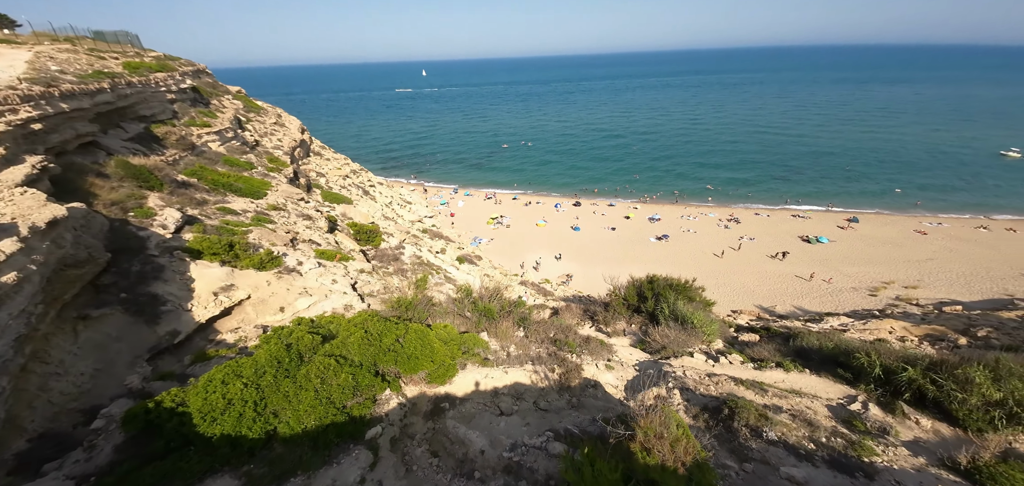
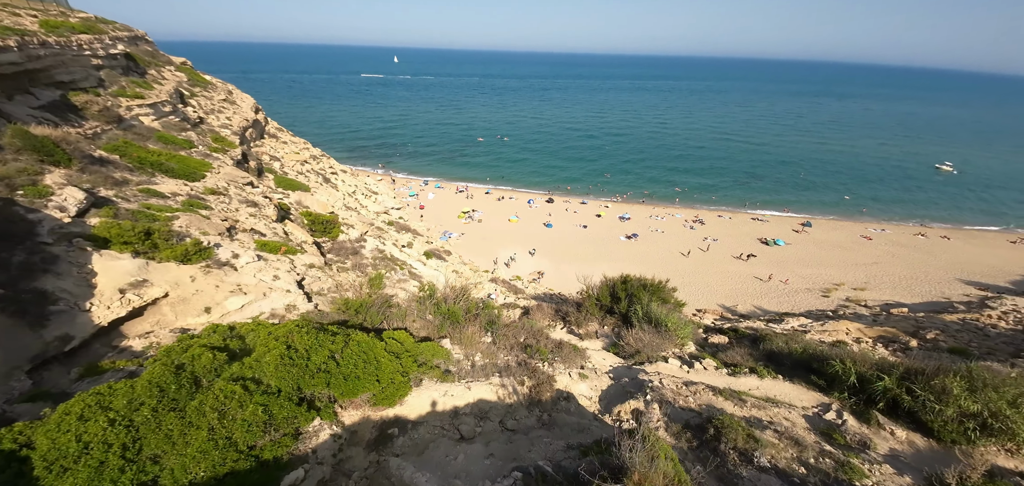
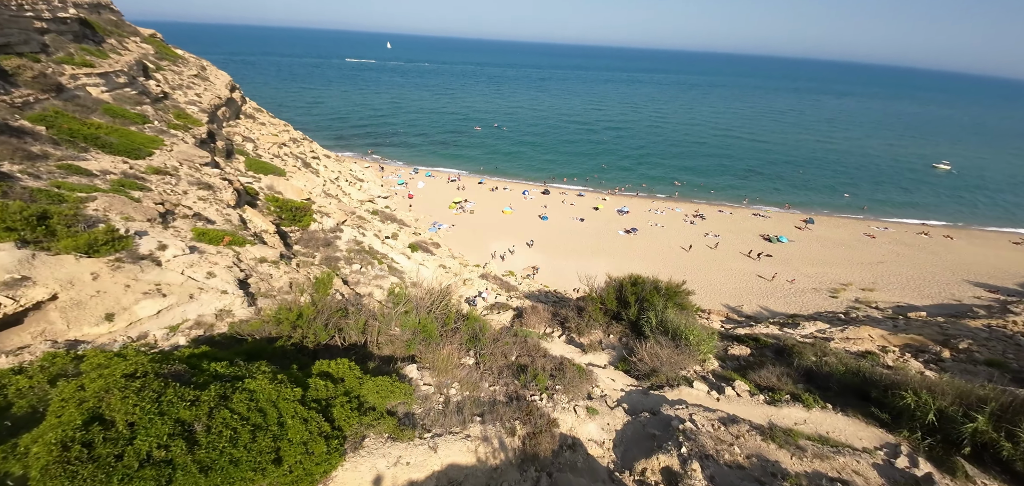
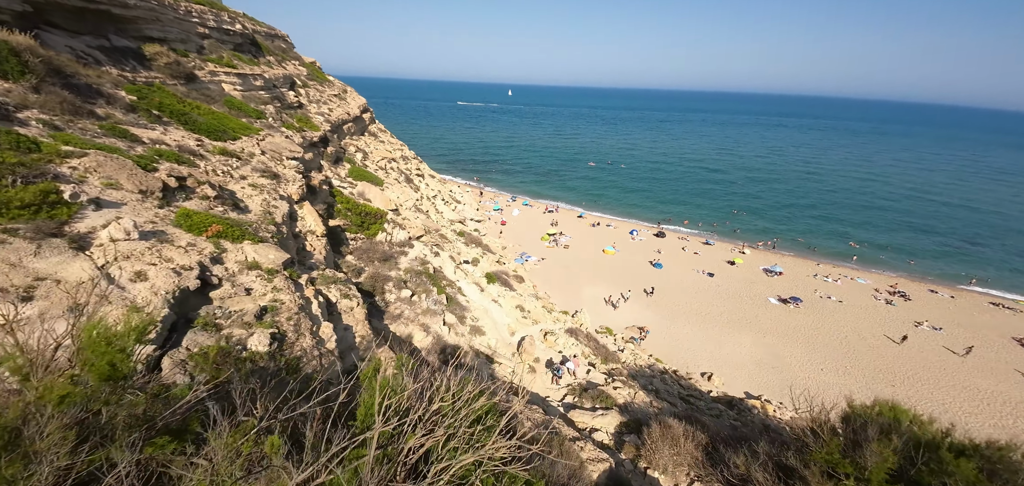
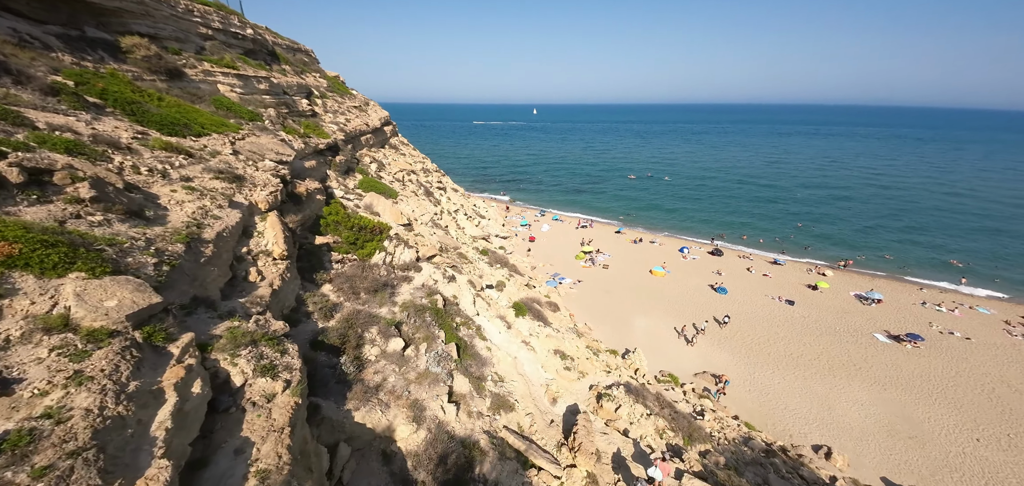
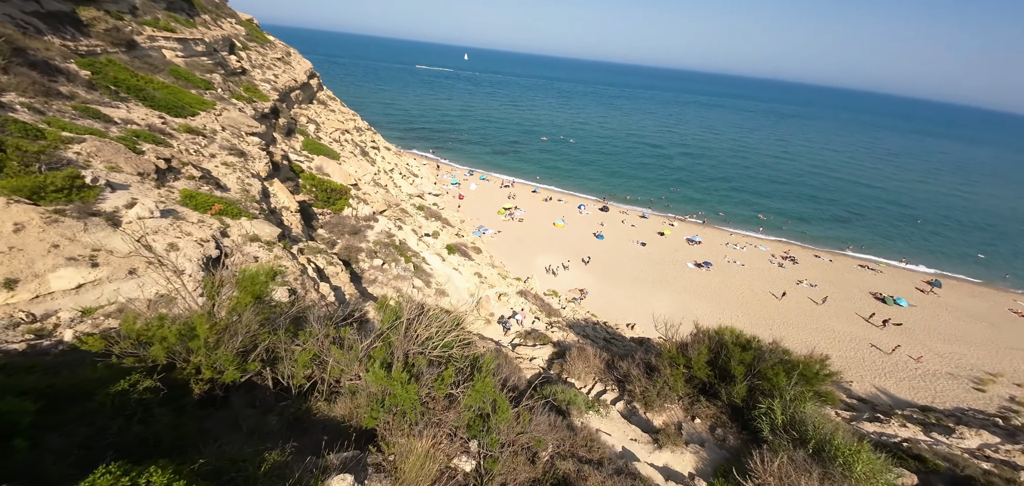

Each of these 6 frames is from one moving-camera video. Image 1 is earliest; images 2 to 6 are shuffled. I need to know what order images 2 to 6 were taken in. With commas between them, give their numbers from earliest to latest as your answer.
2, 3, 6, 4, 5
